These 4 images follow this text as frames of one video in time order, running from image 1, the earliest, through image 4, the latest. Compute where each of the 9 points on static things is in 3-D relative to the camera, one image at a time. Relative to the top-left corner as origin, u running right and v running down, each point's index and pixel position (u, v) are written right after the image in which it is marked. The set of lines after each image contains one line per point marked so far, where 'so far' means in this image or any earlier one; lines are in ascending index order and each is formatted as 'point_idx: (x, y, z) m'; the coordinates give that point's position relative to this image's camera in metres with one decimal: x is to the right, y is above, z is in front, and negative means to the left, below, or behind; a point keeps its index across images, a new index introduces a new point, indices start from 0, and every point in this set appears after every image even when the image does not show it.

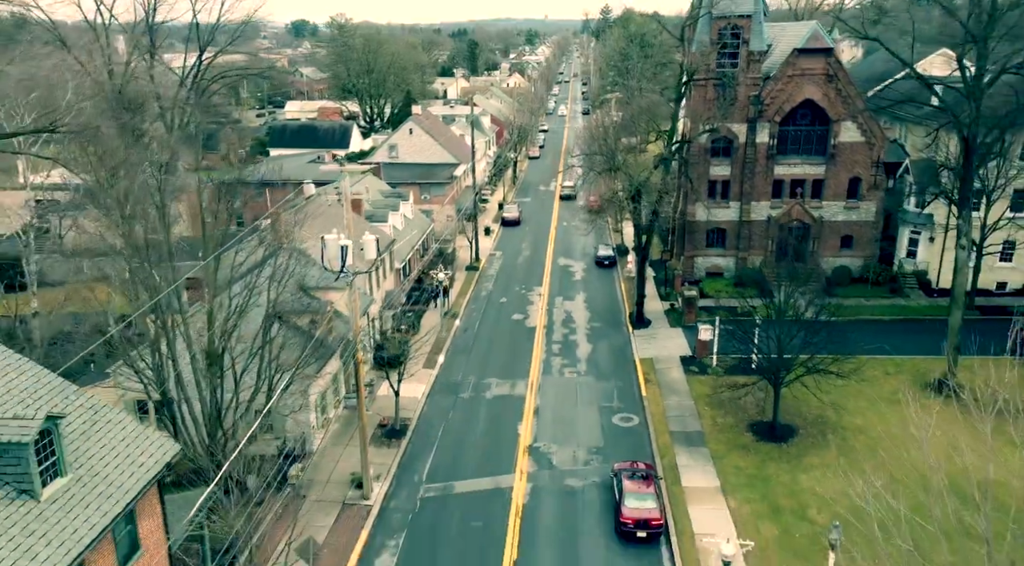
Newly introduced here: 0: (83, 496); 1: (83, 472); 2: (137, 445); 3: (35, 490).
0: (-7.2, -3.6, +14.1) m
1: (-7.4, -3.2, +14.4) m
2: (-7.2, -3.1, +15.6) m
3: (-7.5, -3.2, +13.3) m
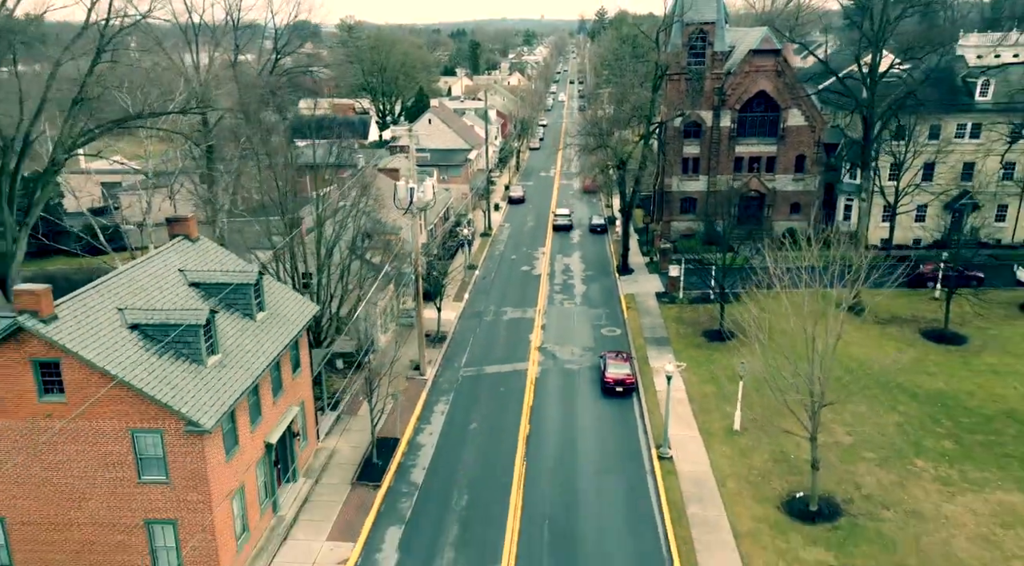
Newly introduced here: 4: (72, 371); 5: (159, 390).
0: (-6.6, -1.1, +23.4) m
1: (-6.8, -0.7, +23.7) m
2: (-6.5, -0.6, +24.9) m
3: (-6.9, -0.7, +22.6) m
4: (-9.2, -1.8, +17.6) m
5: (-7.5, -2.2, +17.9) m
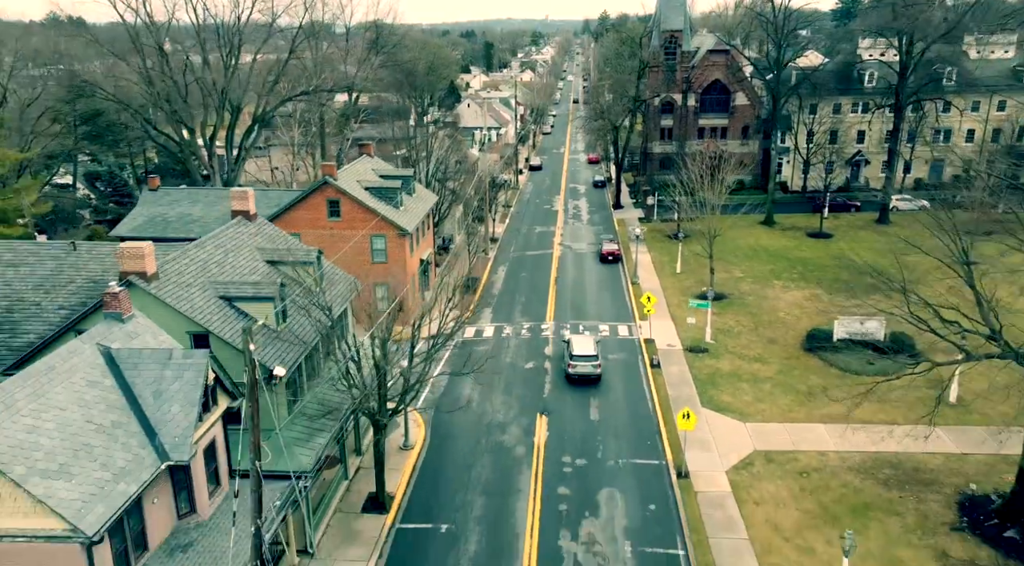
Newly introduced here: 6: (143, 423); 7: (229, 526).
0: (-4.7, +4.2, +43.0) m
1: (-4.9, +4.6, +43.3) m
2: (-4.6, +4.7, +44.5) m
3: (-5.0, +4.5, +42.2) m
4: (-7.3, +3.5, +37.2) m
5: (-5.6, +3.1, +37.5) m
6: (-6.9, -2.6, +15.8) m
7: (-5.4, -5.0, +16.8) m
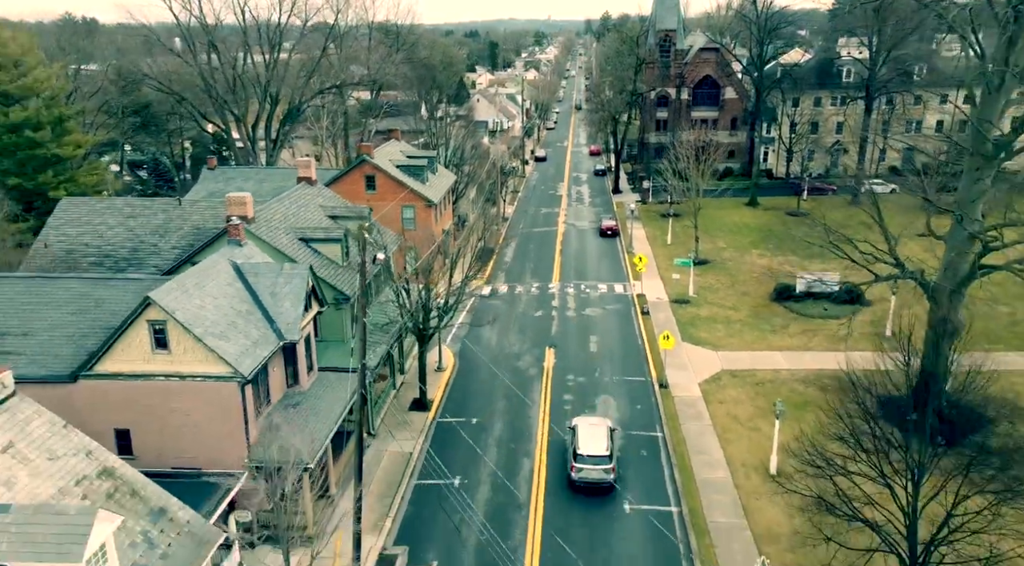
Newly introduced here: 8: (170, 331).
0: (-4.1, +6.0, +49.1) m
1: (-4.3, +6.4, +49.4) m
2: (-4.0, +6.5, +50.6) m
3: (-4.4, +6.4, +48.3) m
4: (-6.7, +5.3, +43.3) m
5: (-5.1, +4.9, +43.6) m
6: (-6.4, -0.8, +21.9) m
7: (-4.9, -3.2, +22.9) m
8: (-7.8, -1.1, +19.4) m
